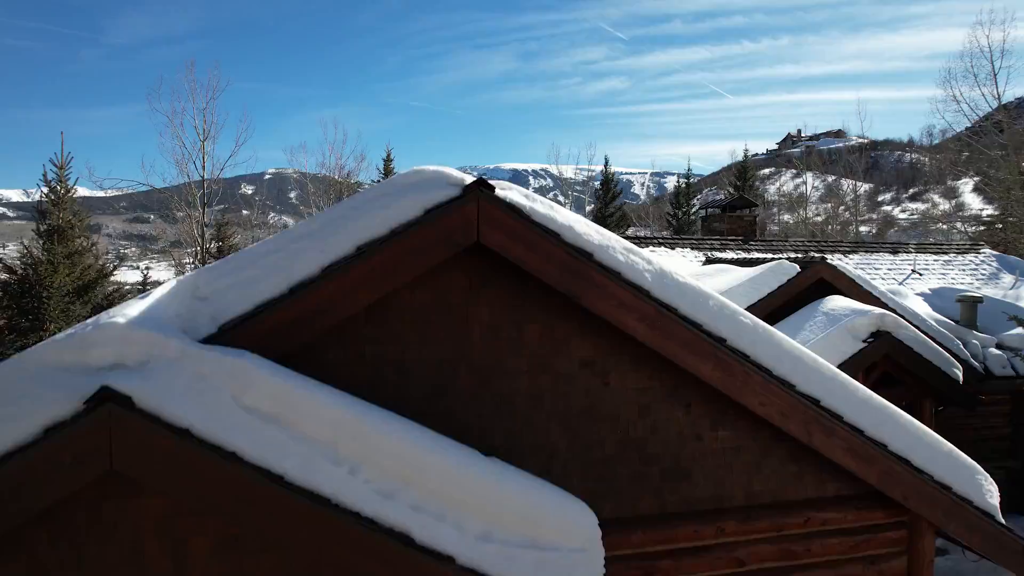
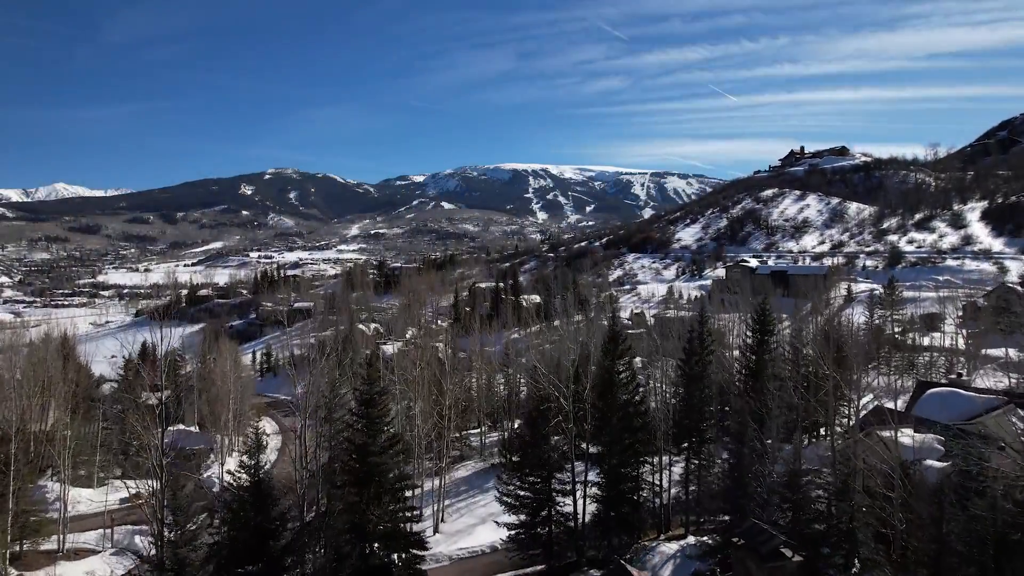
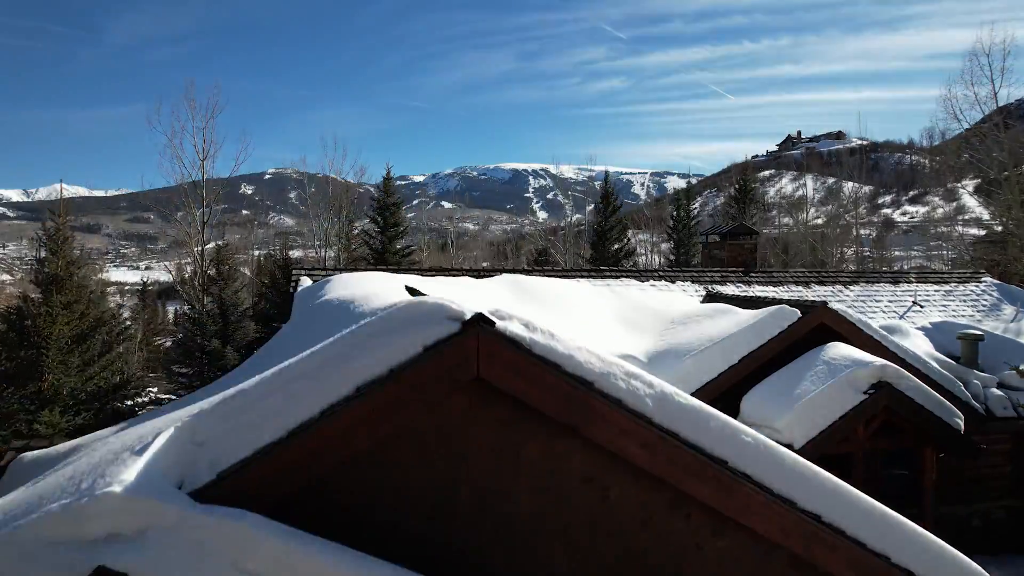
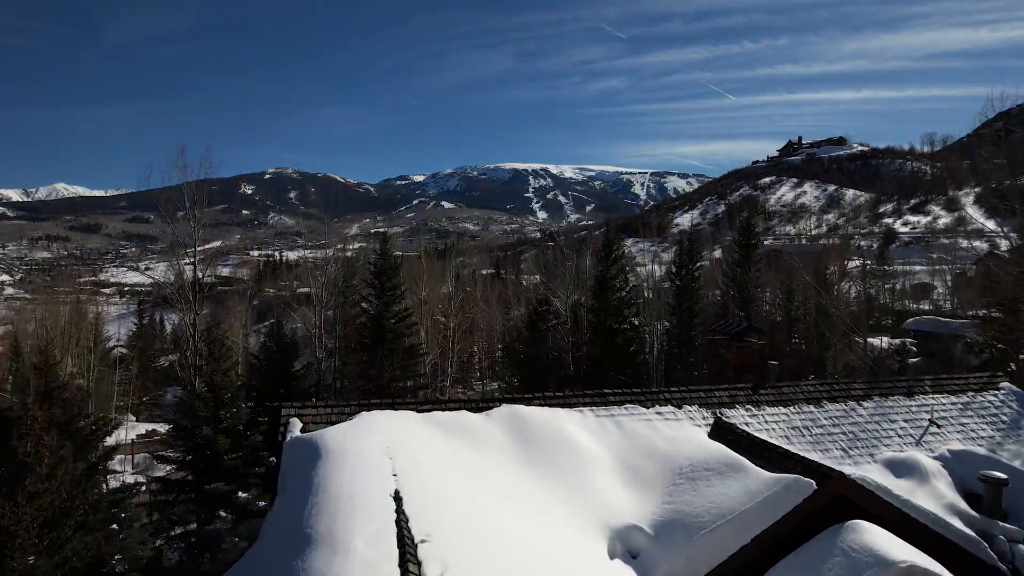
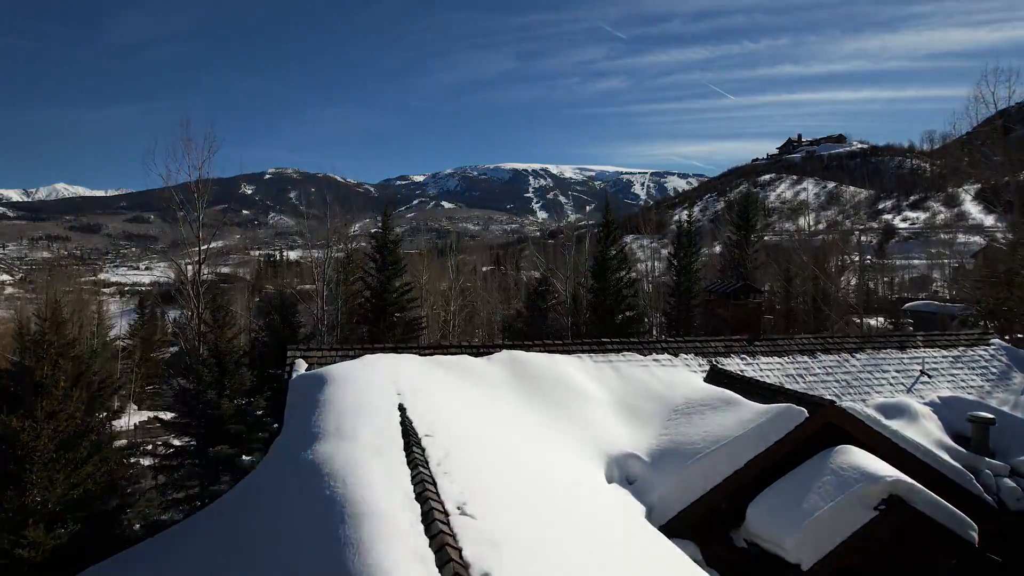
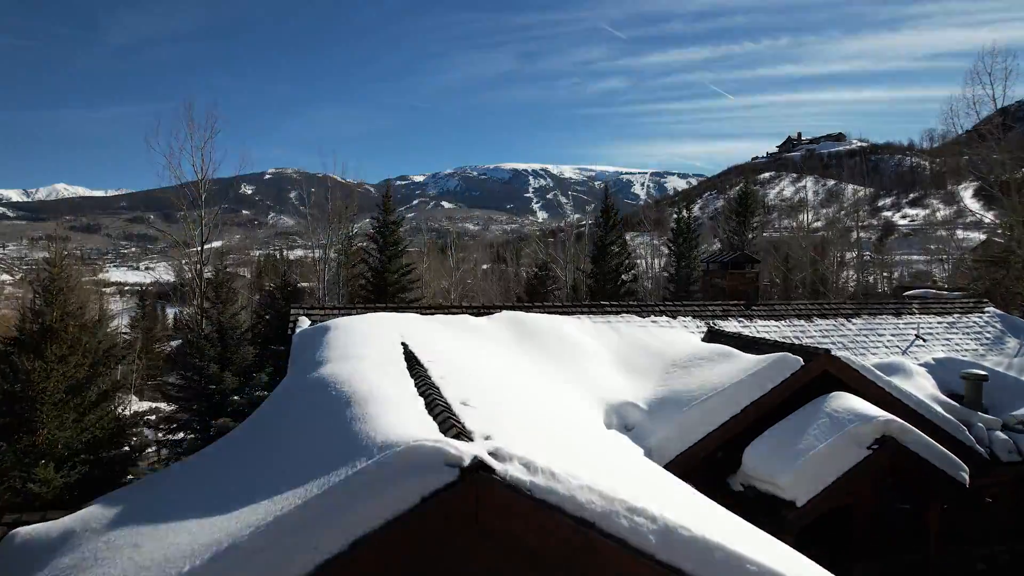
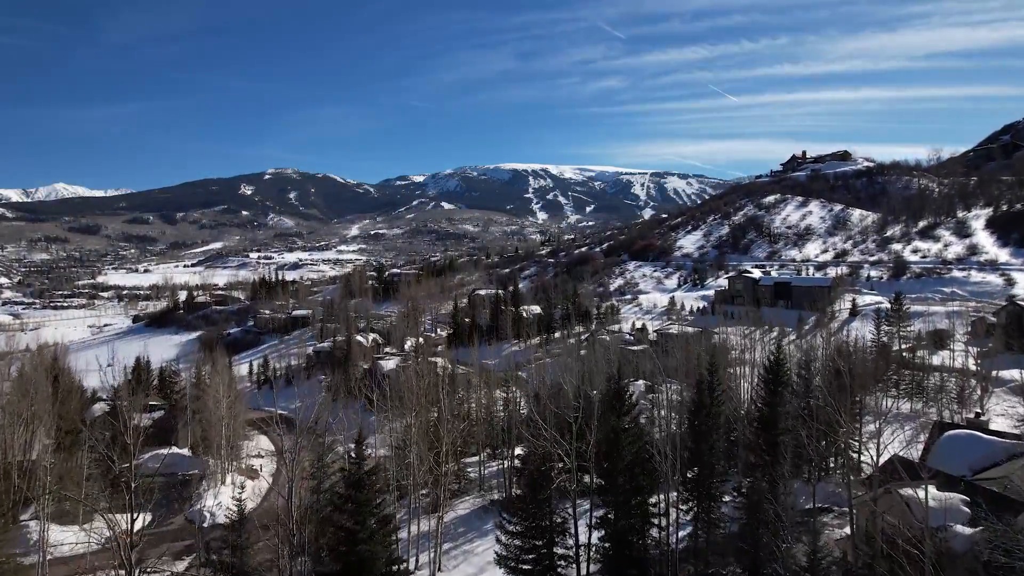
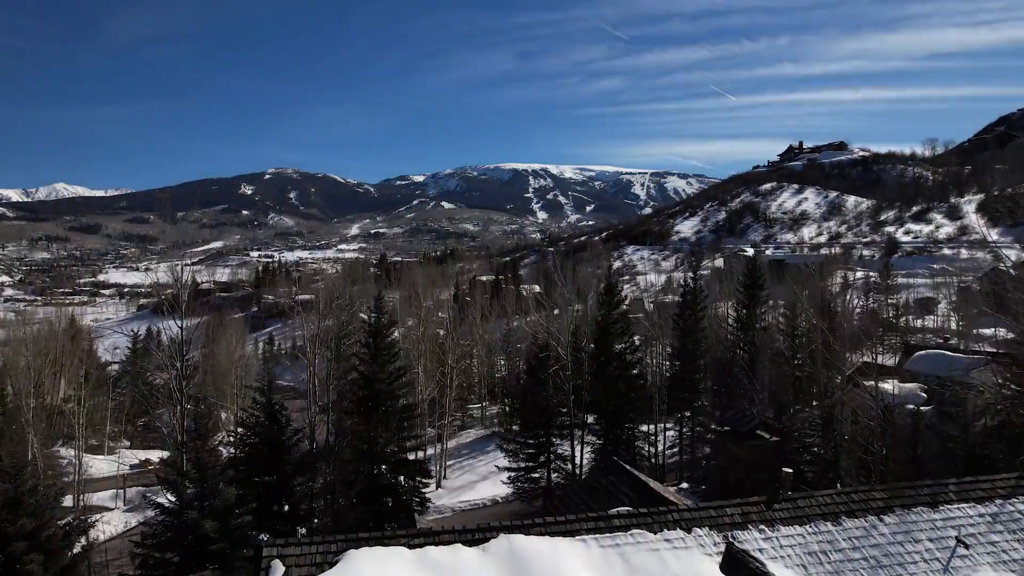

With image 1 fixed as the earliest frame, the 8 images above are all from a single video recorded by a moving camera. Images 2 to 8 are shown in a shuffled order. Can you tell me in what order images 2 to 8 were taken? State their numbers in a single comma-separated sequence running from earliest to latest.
3, 6, 5, 4, 8, 2, 7
